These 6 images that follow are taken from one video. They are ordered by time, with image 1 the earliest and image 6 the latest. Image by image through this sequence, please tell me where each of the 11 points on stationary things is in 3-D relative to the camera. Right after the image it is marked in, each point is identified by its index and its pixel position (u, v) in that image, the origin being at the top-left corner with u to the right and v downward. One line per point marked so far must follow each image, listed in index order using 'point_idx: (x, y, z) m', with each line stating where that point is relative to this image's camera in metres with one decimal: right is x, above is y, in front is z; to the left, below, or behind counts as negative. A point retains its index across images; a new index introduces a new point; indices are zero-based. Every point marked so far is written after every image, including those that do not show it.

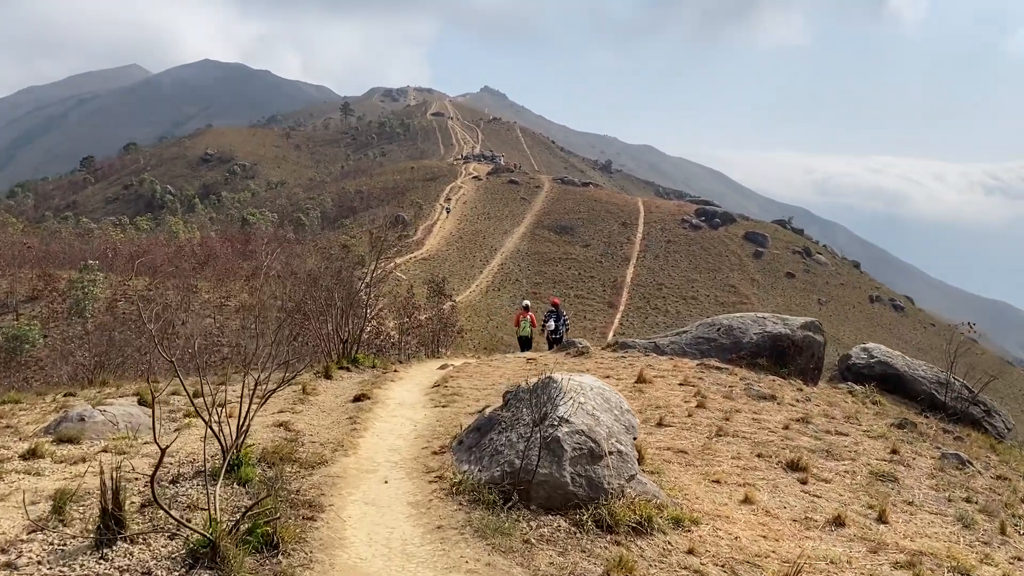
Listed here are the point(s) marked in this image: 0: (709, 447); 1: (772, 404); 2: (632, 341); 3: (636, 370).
0: (+3.5, -2.8, +9.9) m
1: (+6.0, -2.7, +13.1) m
2: (+3.6, -1.6, +17.0) m
3: (+3.1, -2.1, +14.0) m
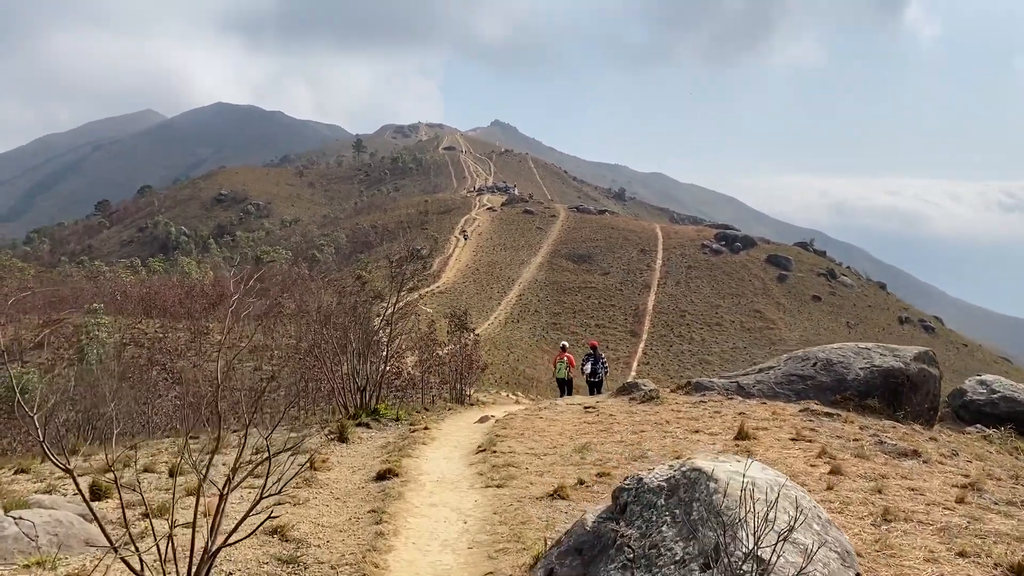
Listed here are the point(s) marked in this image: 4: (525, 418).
0: (+4.6, -3.1, +6.9) m
1: (+7.2, -3.1, +10.0) m
2: (+4.9, -2.3, +14.0) m
3: (+4.3, -2.6, +11.0) m
4: (+0.3, -2.7, +11.5) m
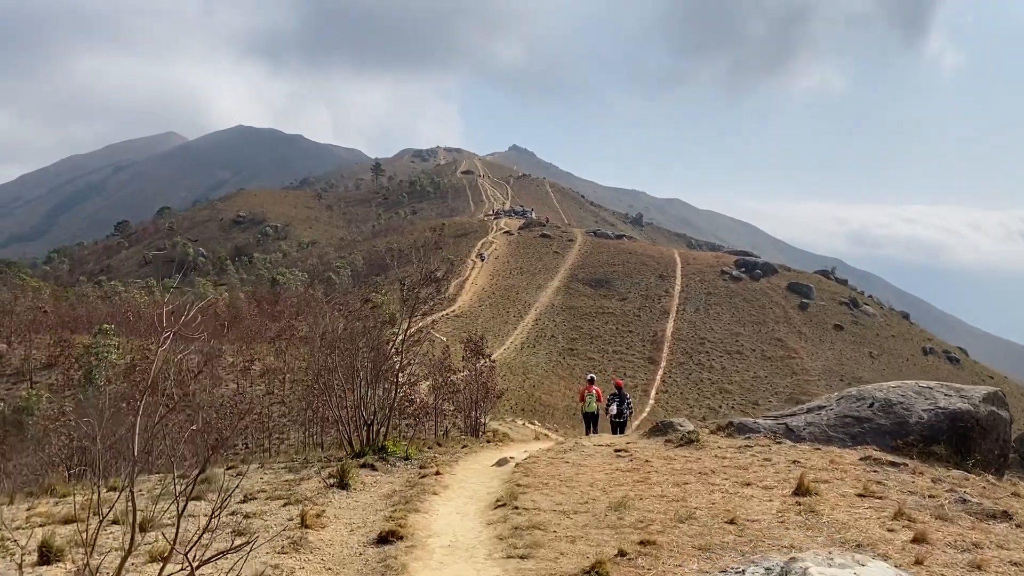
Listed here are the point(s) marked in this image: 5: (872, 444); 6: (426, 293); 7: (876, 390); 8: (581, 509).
0: (+4.8, -3.5, +5.5) m
1: (+7.6, -3.6, +8.5) m
2: (+5.4, -3.0, +12.6) m
3: (+4.7, -3.2, +9.6) m
4: (+0.7, -3.2, +10.2) m
5: (+7.6, -3.3, +11.8) m
6: (-2.8, -0.2, +18.5) m
7: (+8.4, -2.3, +13.1) m
8: (+1.0, -3.0, +7.7) m
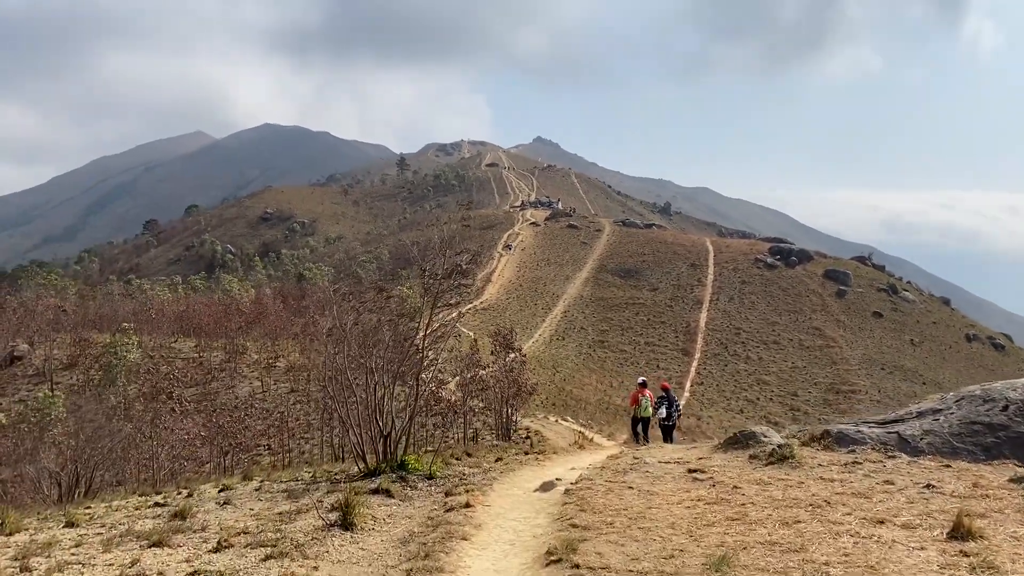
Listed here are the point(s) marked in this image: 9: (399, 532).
0: (+5.3, -3.2, +3.1) m
1: (+8.2, -3.2, +6.0) m
2: (+6.2, -2.6, +10.2) m
3: (+5.4, -2.8, +7.3) m
4: (+1.4, -2.9, +8.1) m
5: (+8.3, -2.8, +9.4) m
6: (-1.8, +0.2, +16.5) m
7: (+9.2, -1.9, +10.5) m
8: (+1.5, -2.8, +5.6) m
9: (-1.4, -2.9, +6.8) m
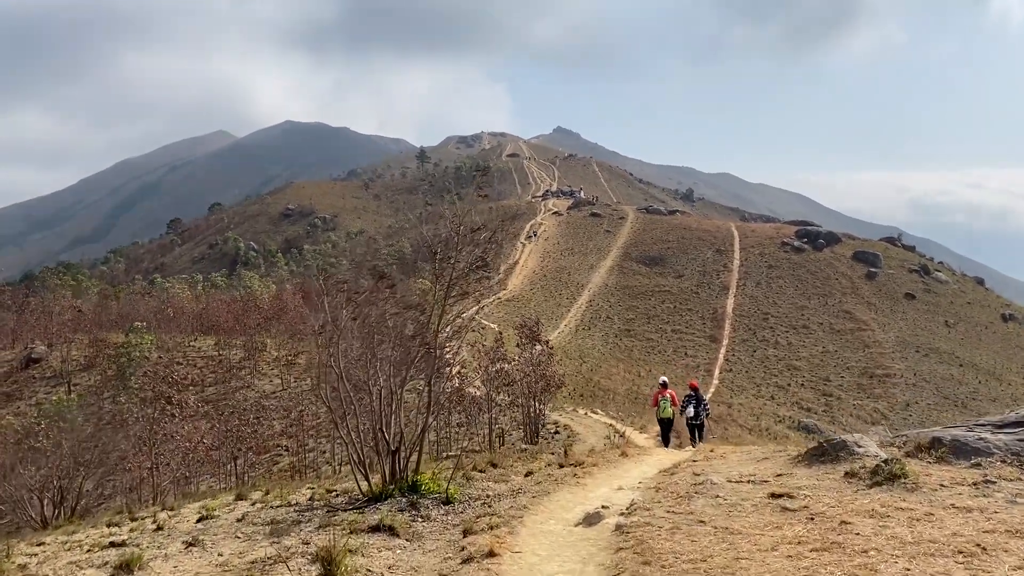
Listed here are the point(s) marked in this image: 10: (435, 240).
0: (+5.5, -2.9, +1.1) m
1: (+8.5, -2.8, +3.9) m
2: (+6.7, -2.2, +8.2) m
3: (+5.7, -2.5, +5.3) m
4: (+1.8, -2.6, +6.2) m
5: (+8.8, -2.4, +7.2) m
6: (-1.1, +0.5, +14.7) m
7: (+9.7, -1.4, +8.3) m
8: (+1.8, -2.5, +3.7) m
9: (-1.0, -2.8, +5.1) m
10: (-1.6, +1.0, +11.6) m
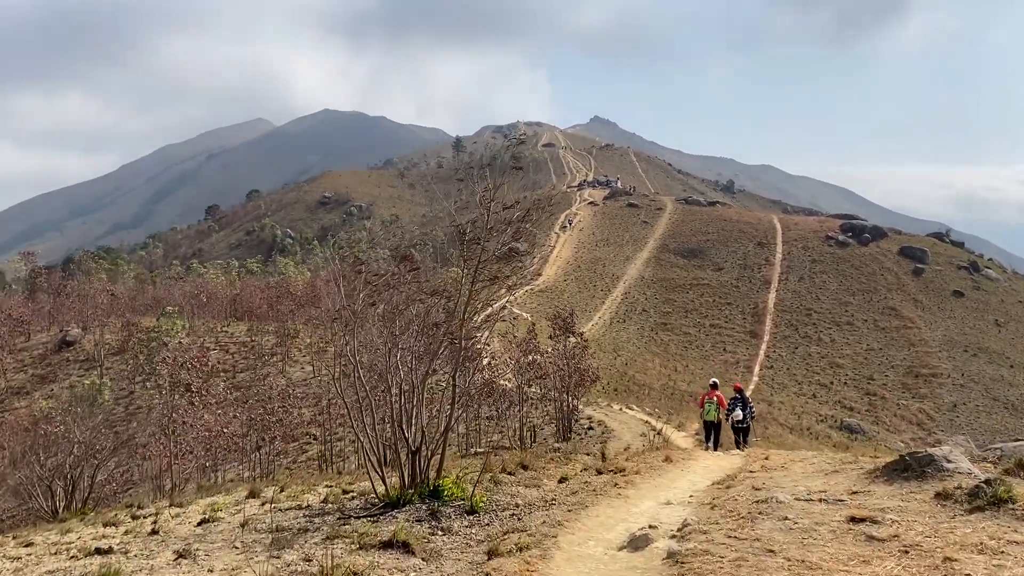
0: (+5.5, -2.9, -0.1) m
1: (+8.7, -2.8, +2.5) m
2: (+7.1, -2.1, +6.9) m
3: (+6.0, -2.4, +4.0) m
4: (+2.1, -2.5, +5.2) m
5: (+9.1, -2.3, +5.8) m
6: (-0.2, +0.8, +13.8) m
7: (+10.1, -1.3, +6.8) m
8: (+2.0, -2.4, +2.7) m
9: (-0.8, -2.6, +4.2) m
10: (-0.9, +1.3, +10.8) m
